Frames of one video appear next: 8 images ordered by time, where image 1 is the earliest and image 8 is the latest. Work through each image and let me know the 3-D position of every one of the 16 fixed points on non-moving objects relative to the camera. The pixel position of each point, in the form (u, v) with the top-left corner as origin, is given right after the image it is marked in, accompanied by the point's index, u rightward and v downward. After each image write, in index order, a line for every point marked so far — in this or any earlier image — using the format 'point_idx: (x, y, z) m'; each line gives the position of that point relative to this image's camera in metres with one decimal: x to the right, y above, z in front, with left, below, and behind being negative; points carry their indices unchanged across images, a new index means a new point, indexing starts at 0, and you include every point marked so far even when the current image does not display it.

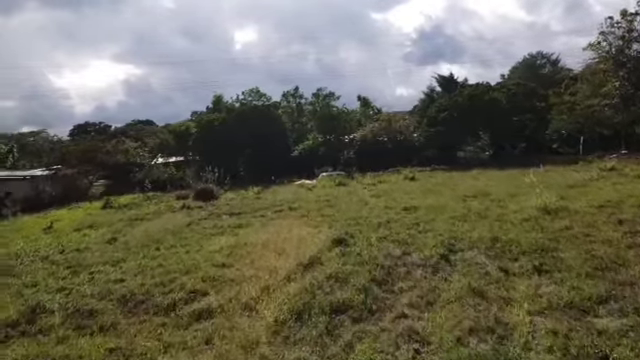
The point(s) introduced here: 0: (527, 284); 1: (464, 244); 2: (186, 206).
0: (+3.3, -1.7, +7.3) m
1: (+3.0, -1.3, +9.6) m
2: (-5.8, -1.1, +20.0) m
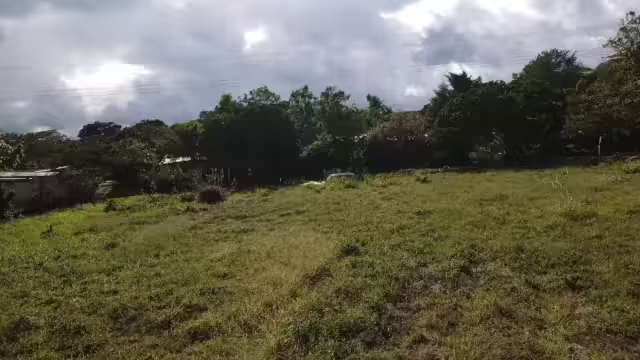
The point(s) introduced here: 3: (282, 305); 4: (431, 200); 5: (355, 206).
0: (+3.4, -1.7, +6.5) m
1: (+3.1, -1.4, +8.8) m
2: (-5.5, -1.2, +19.4) m
3: (-0.6, -1.9, +7.1) m
4: (+4.0, -0.8, +16.6) m
5: (+1.3, -1.0, +17.1) m
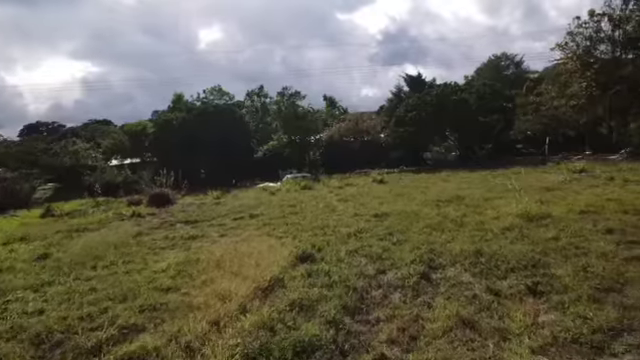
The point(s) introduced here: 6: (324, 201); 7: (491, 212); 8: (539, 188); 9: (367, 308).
0: (+2.8, -1.8, +6.2) m
1: (+2.3, -1.5, +8.5) m
2: (-7.3, -1.3, +18.3) m
3: (-1.3, -2.0, +6.4) m
4: (+2.4, -0.8, +16.3) m
5: (-0.3, -1.0, +16.6) m
6: (+0.2, -0.9, +18.4) m
7: (+4.5, -0.9, +12.1) m
8: (+7.5, -0.3, +15.7) m
9: (+0.7, -1.9, +6.8) m
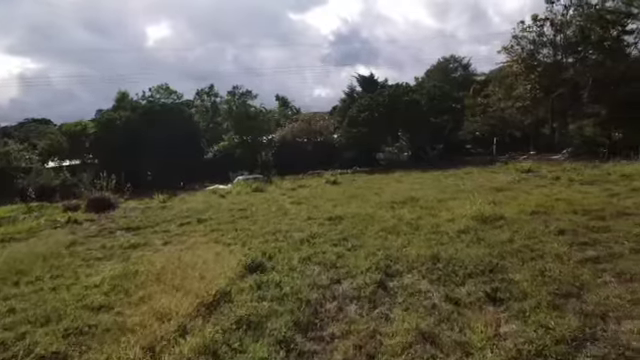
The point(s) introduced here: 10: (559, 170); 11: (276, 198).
0: (+2.1, -1.8, +5.9) m
1: (+1.4, -1.5, +8.1) m
2: (-9.1, -1.5, +16.9) m
3: (-1.9, -2.1, +5.7) m
4: (+0.8, -0.9, +16.0) m
5: (-2.0, -1.1, +16.0) m
6: (-1.7, -0.9, +17.8) m
7: (+3.2, -0.9, +11.9) m
8: (+5.9, -0.3, +15.9) m
9: (0.0, -2.0, +6.3) m
10: (+10.3, +0.4, +19.9) m
11: (-1.9, -0.8, +19.8) m
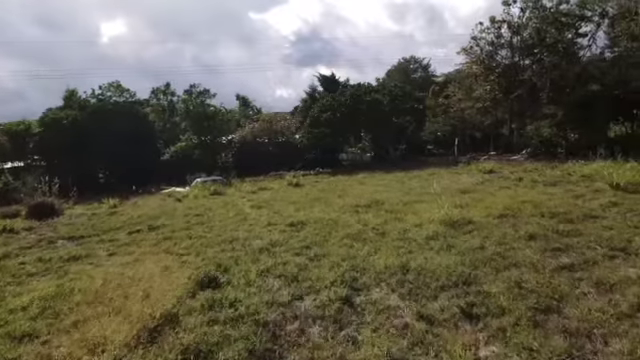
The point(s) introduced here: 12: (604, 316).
0: (+1.7, -1.9, +5.4) m
1: (+0.8, -1.6, +7.5) m
2: (-10.4, -1.6, +15.4) m
3: (-2.3, -2.2, +4.8) m
4: (-0.5, -0.9, +15.2) m
5: (-3.3, -1.2, +15.0) m
6: (-3.1, -1.1, +16.9) m
7: (+2.3, -1.0, +11.4) m
8: (+4.6, -0.3, +15.6) m
9: (-0.5, -2.0, +5.6) m
10: (+8.7, +0.4, +20.0) m
11: (-3.5, -0.9, +18.9) m
12: (+3.5, -1.7, +5.7) m
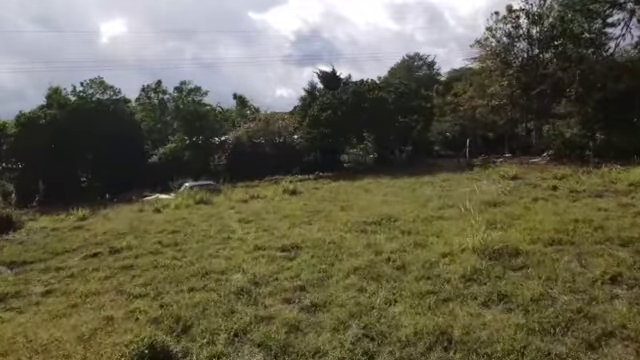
0: (+1.6, -2.2, +2.8) m
1: (+0.8, -1.9, +4.9) m
2: (-10.4, -1.9, +12.8) m
3: (-2.4, -2.5, +2.2) m
4: (-0.5, -1.2, +12.6) m
5: (-3.3, -1.5, +12.4) m
6: (-3.1, -1.3, +14.3) m
7: (+2.3, -1.3, +8.8) m
8: (+4.6, -0.6, +13.0) m
9: (-0.5, -2.3, +3.0) m
10: (+8.7, +0.1, +17.4) m
11: (-3.5, -1.2, +16.3) m
12: (+3.5, -2.0, +3.1) m
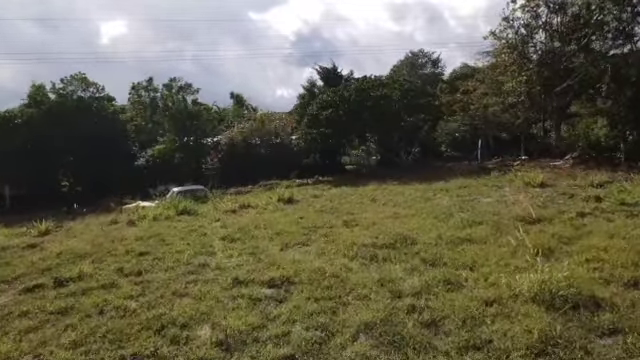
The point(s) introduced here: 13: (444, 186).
0: (+1.6, -2.4, +0.4) m
1: (+0.7, -2.2, +2.5) m
2: (-10.4, -2.2, +10.4) m
3: (-2.4, -2.7, -0.1) m
4: (-0.6, -1.5, +10.3) m
5: (-3.3, -1.8, +10.1) m
6: (-3.2, -1.6, +11.9) m
7: (+2.2, -1.5, +6.5) m
8: (+4.5, -0.9, +10.6) m
9: (-0.5, -2.6, +0.6) m
10: (+8.6, -0.1, +15.0) m
11: (-3.5, -1.4, +13.9) m
12: (+3.4, -2.2, +0.7) m
13: (+4.8, -0.2, +17.8) m
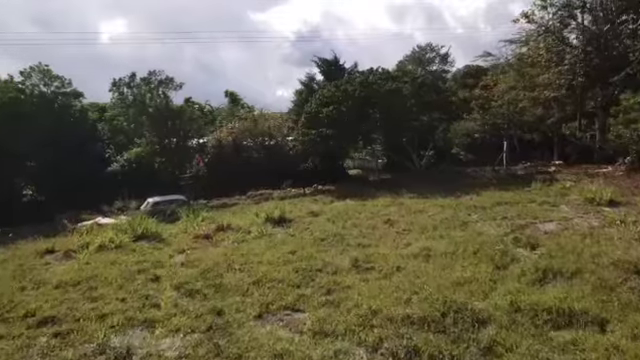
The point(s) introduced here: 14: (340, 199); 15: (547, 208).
0: (+1.6, -2.9, -3.5) m
1: (+0.7, -2.6, -1.4) m
2: (-10.4, -2.6, +6.5) m
3: (-2.4, -3.1, -4.0) m
4: (-0.6, -1.9, +6.4) m
5: (-3.3, -2.2, +6.2) m
6: (-3.2, -2.0, +8.0) m
7: (+2.2, -1.9, +2.6) m
8: (+4.5, -1.3, +6.7) m
9: (-0.6, -3.0, -3.3) m
10: (+8.6, -0.6, +11.1) m
11: (-3.5, -1.9, +10.0) m
12: (+3.4, -2.6, -3.2) m
13: (+4.8, -0.6, +13.9) m
14: (+0.8, -0.7, +17.0) m
15: (+6.1, -0.7, +12.2) m
